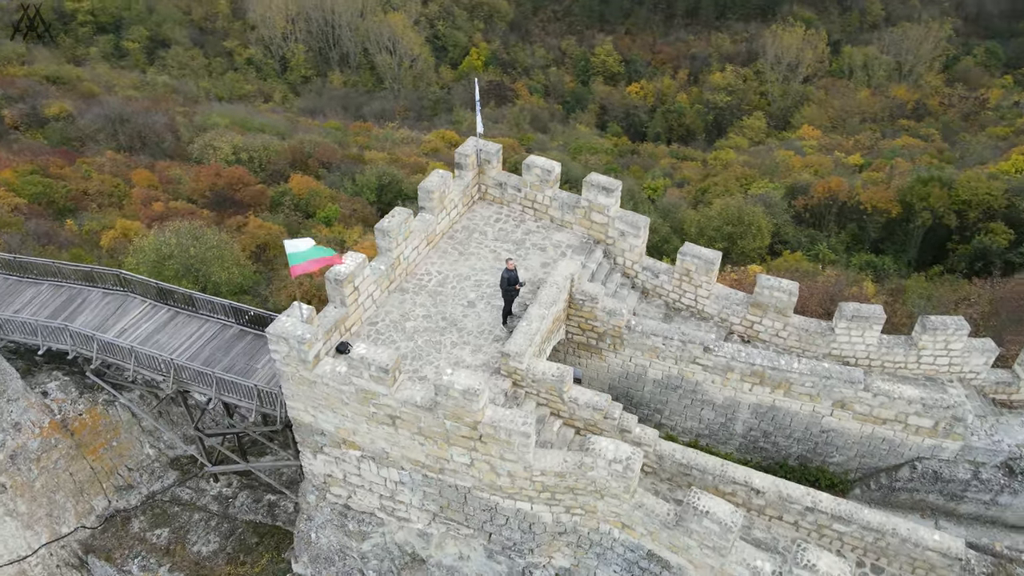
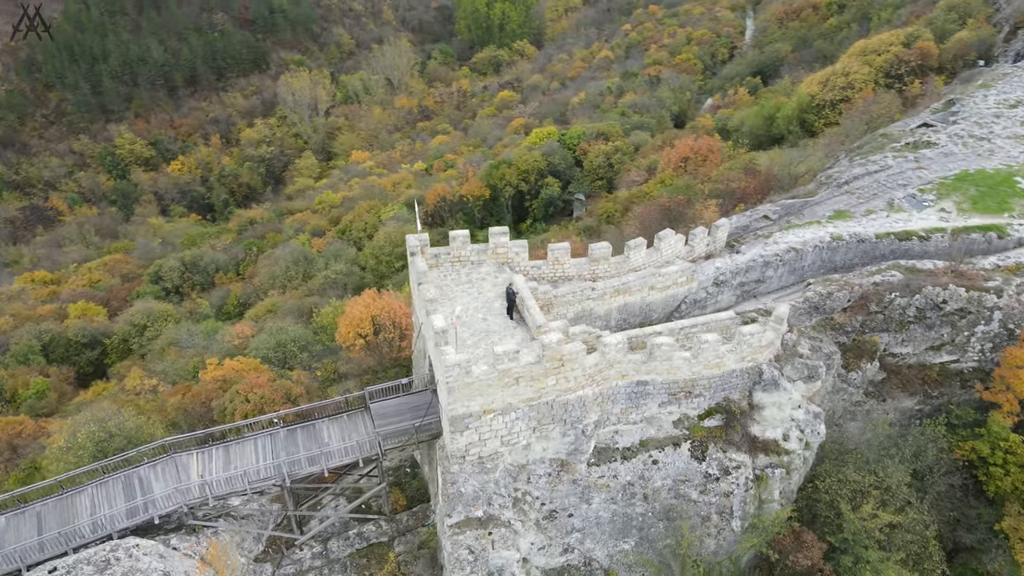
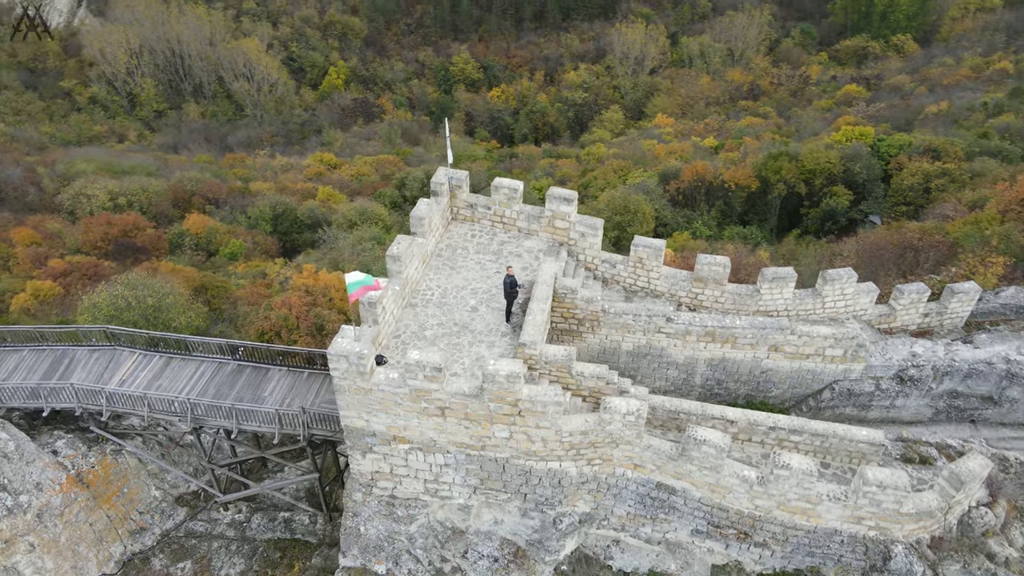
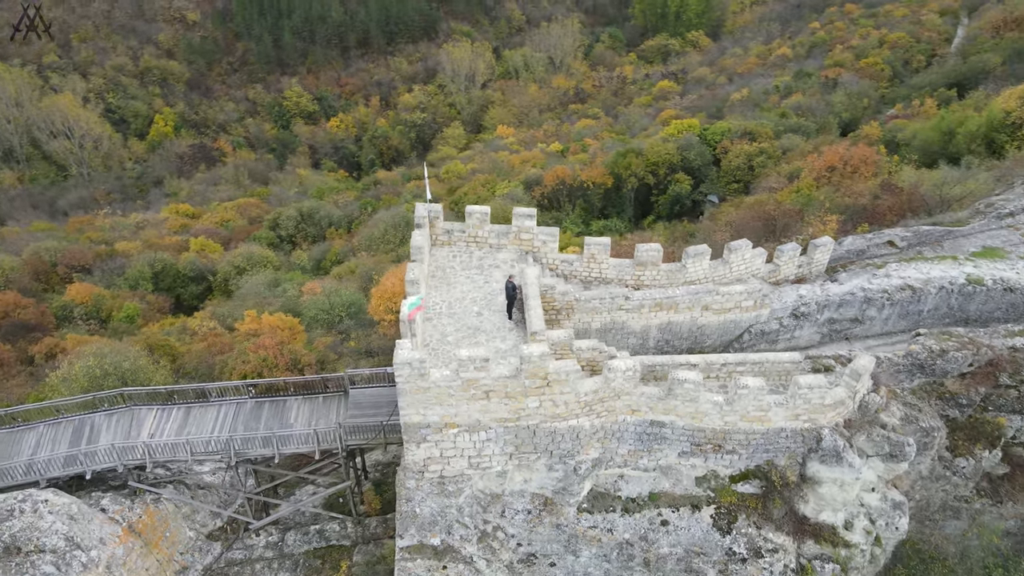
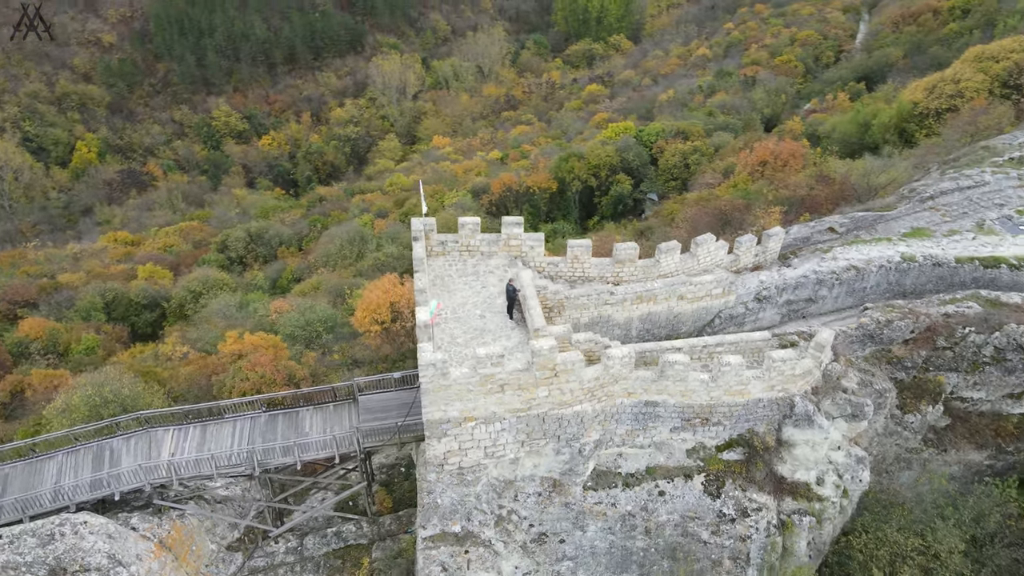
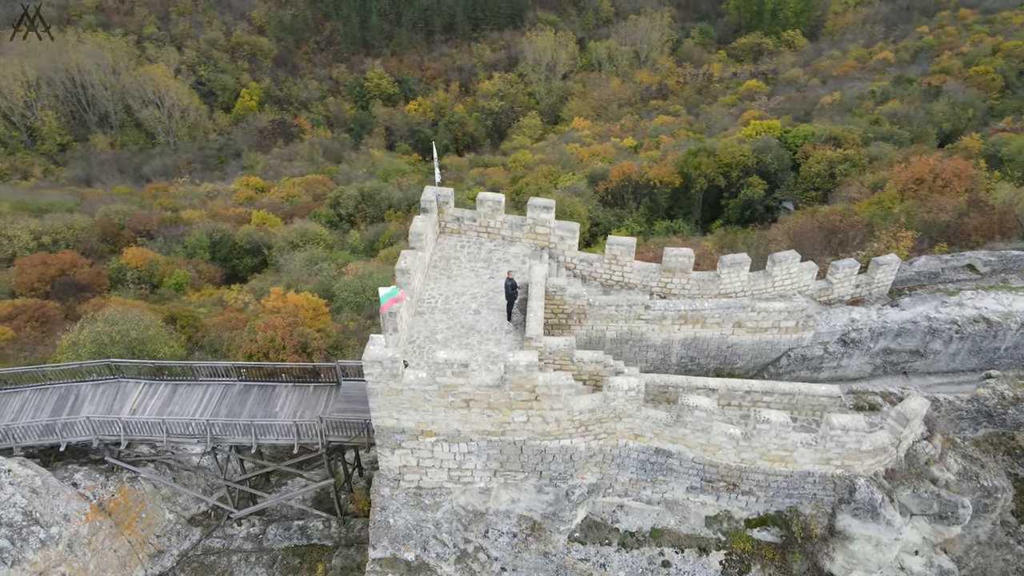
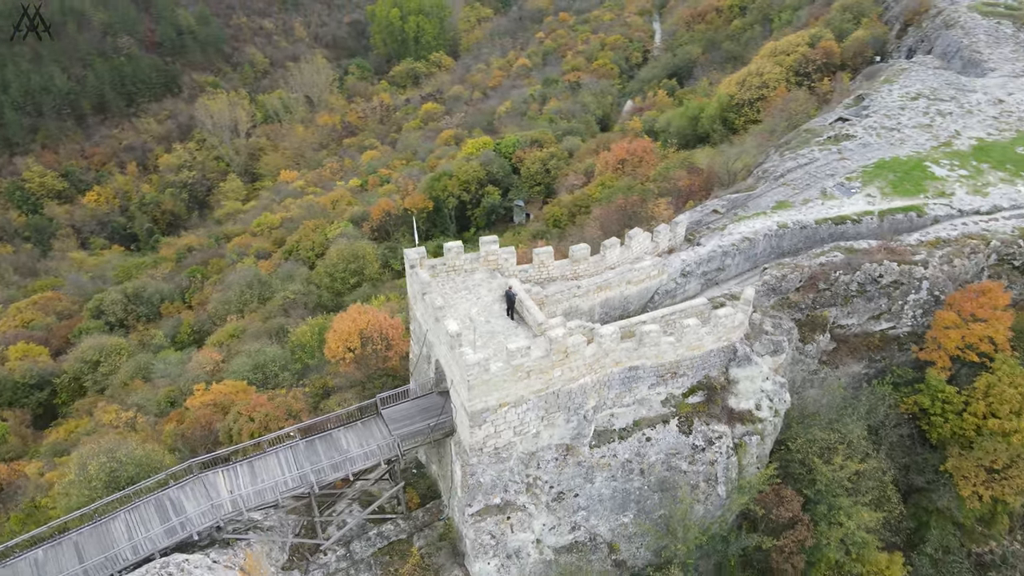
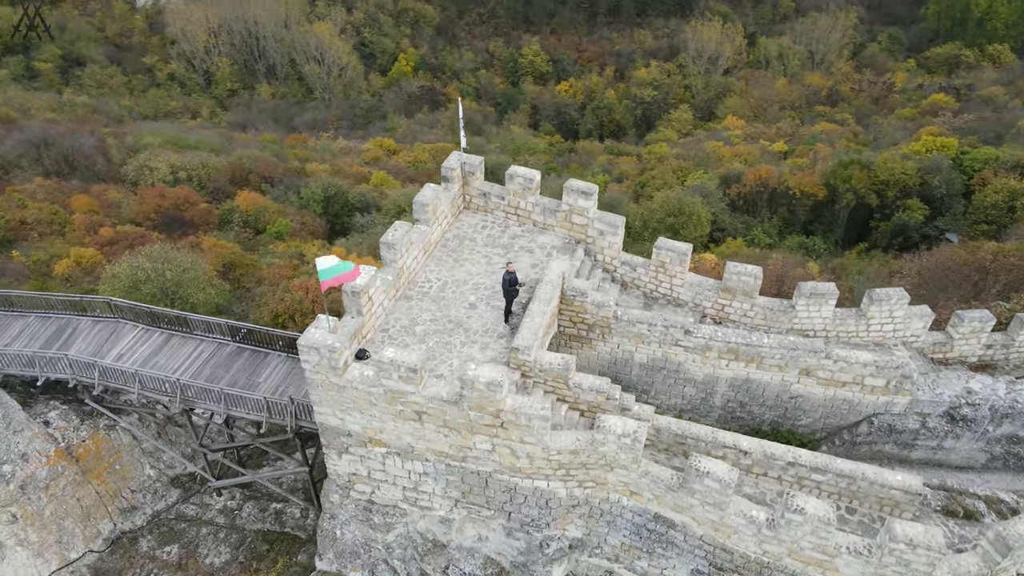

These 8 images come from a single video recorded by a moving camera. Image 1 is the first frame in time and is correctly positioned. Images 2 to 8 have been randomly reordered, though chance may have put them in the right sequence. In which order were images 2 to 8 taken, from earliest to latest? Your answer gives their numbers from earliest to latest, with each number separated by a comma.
8, 3, 6, 4, 5, 2, 7
